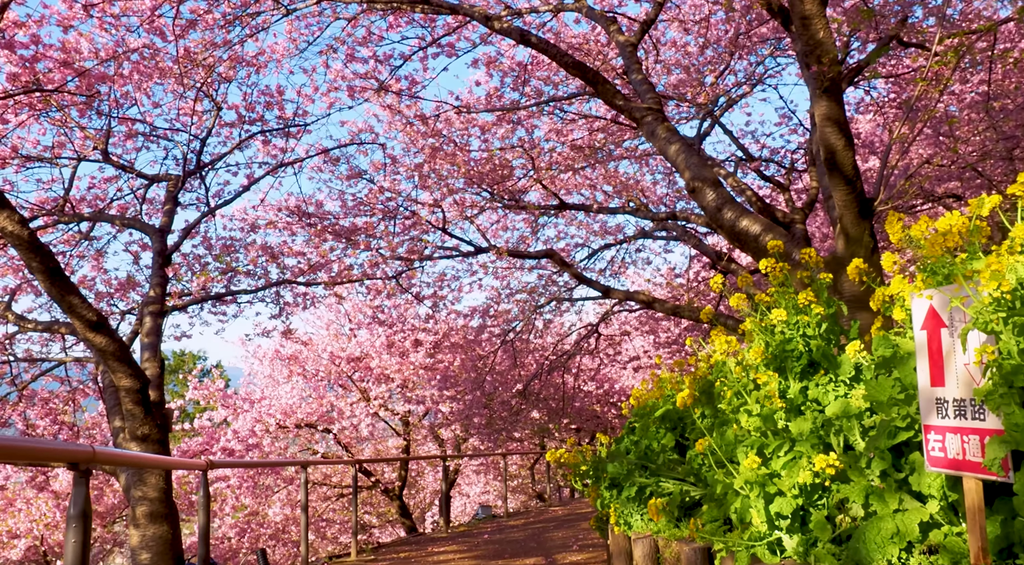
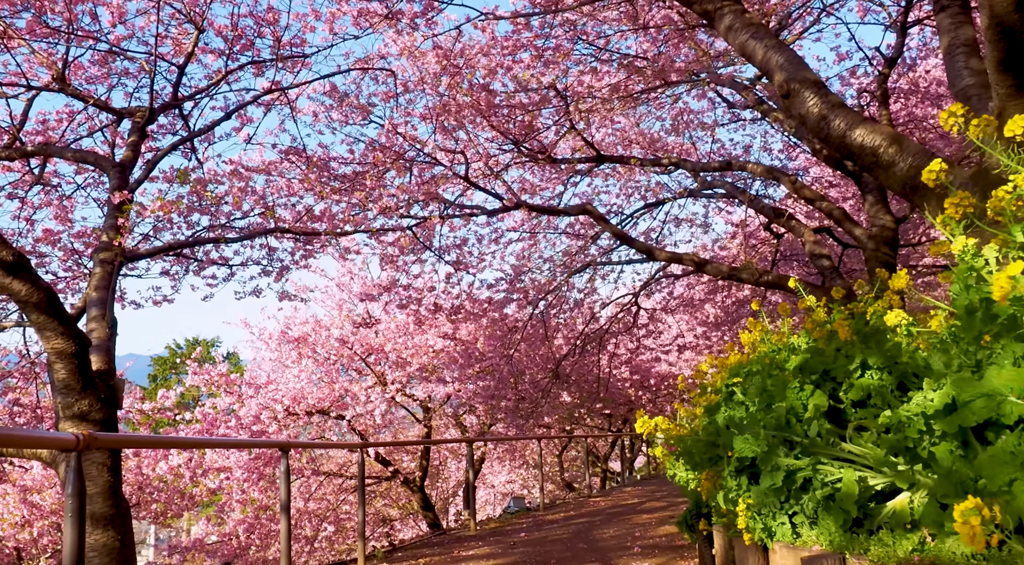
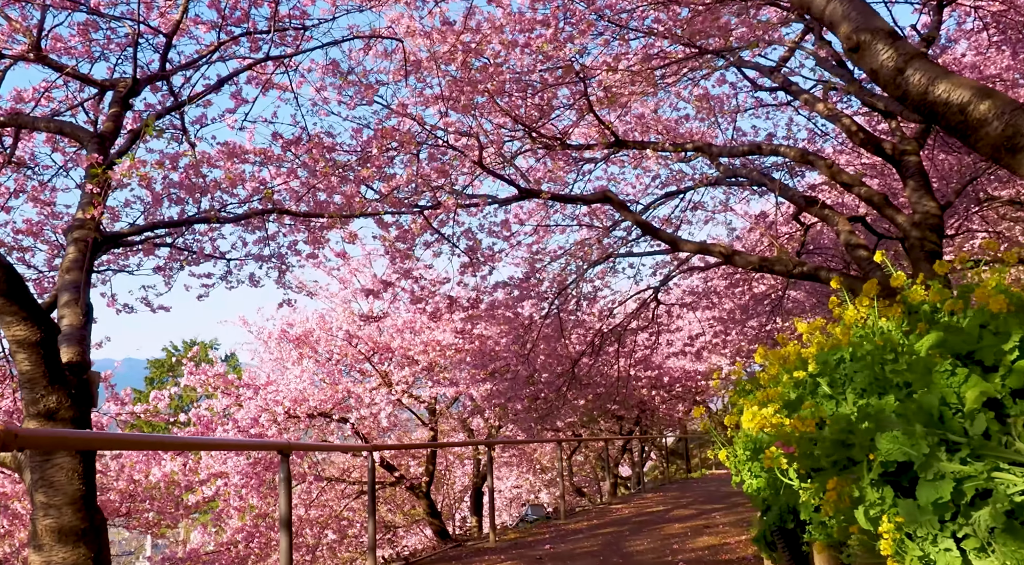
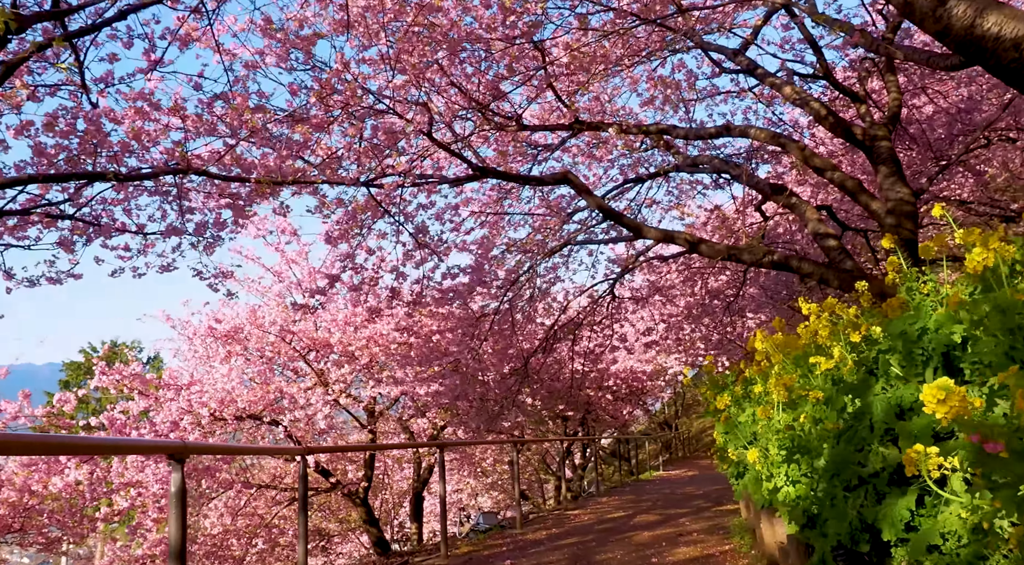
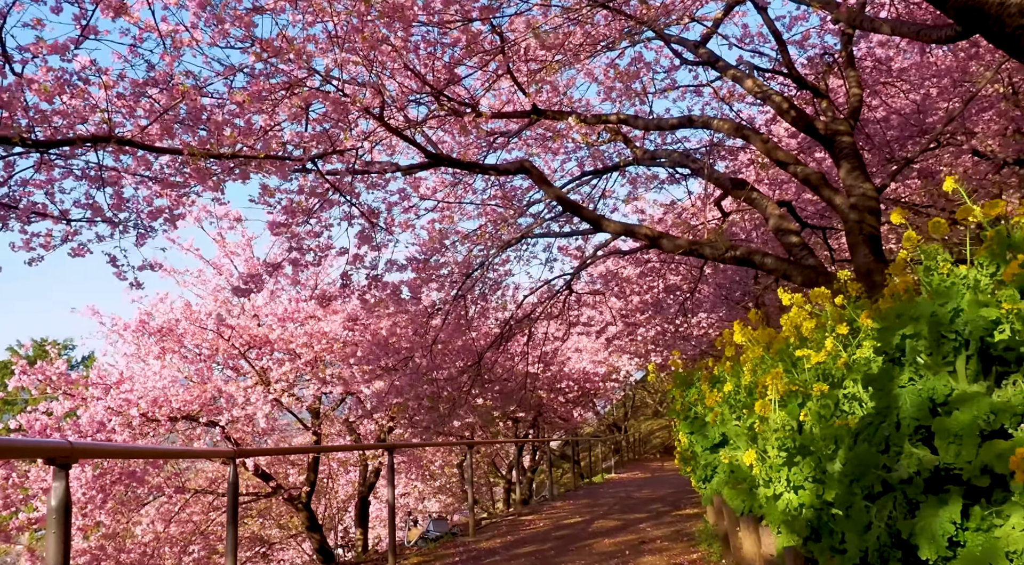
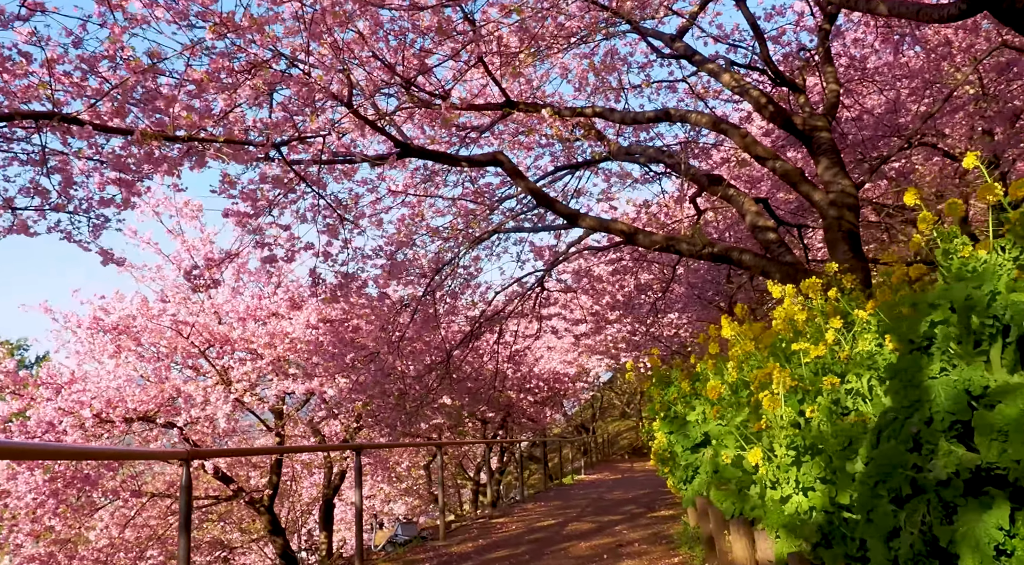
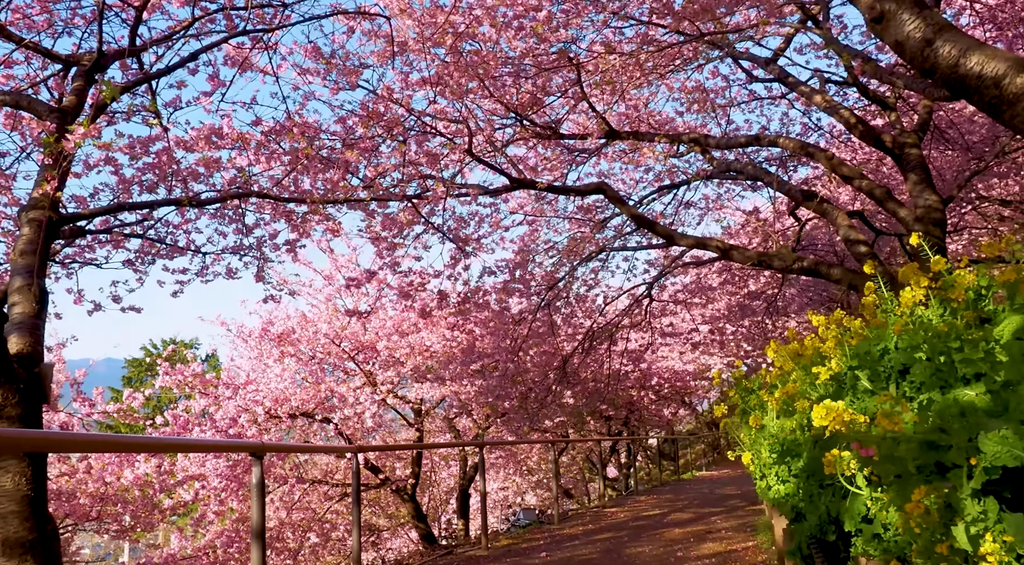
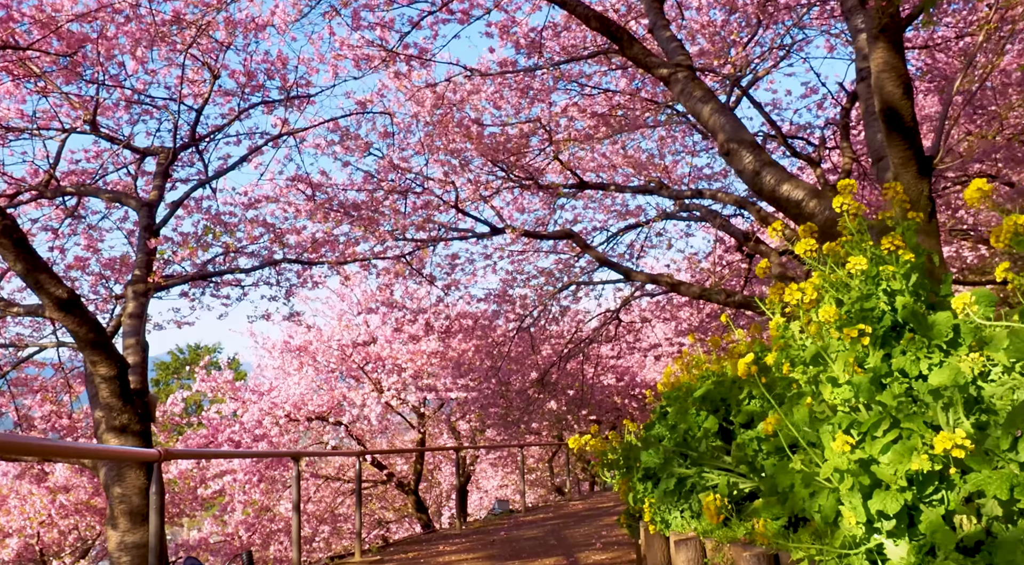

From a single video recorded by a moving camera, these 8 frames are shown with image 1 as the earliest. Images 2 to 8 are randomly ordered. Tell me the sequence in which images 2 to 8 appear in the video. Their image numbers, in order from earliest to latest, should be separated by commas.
8, 2, 3, 7, 4, 5, 6
